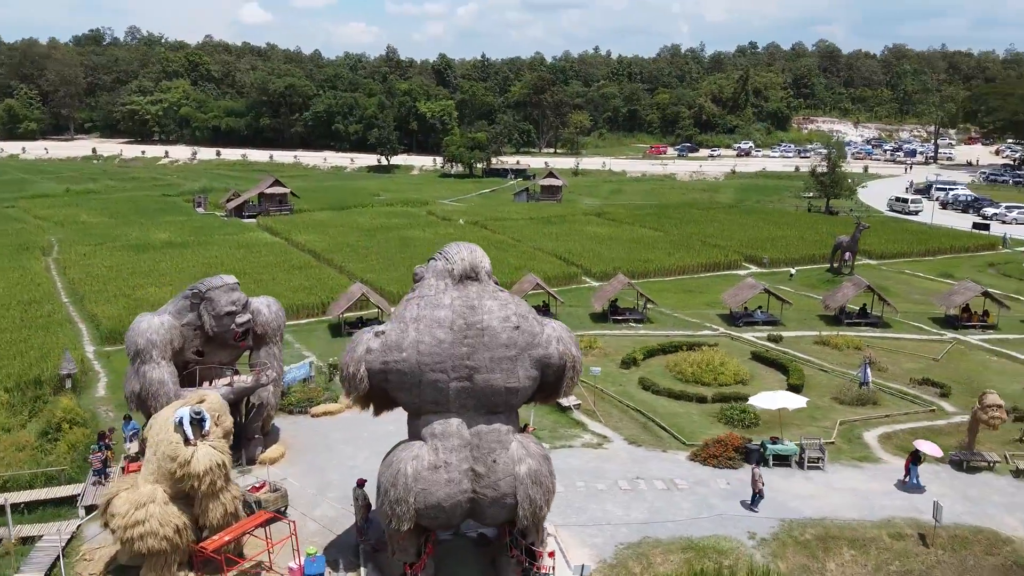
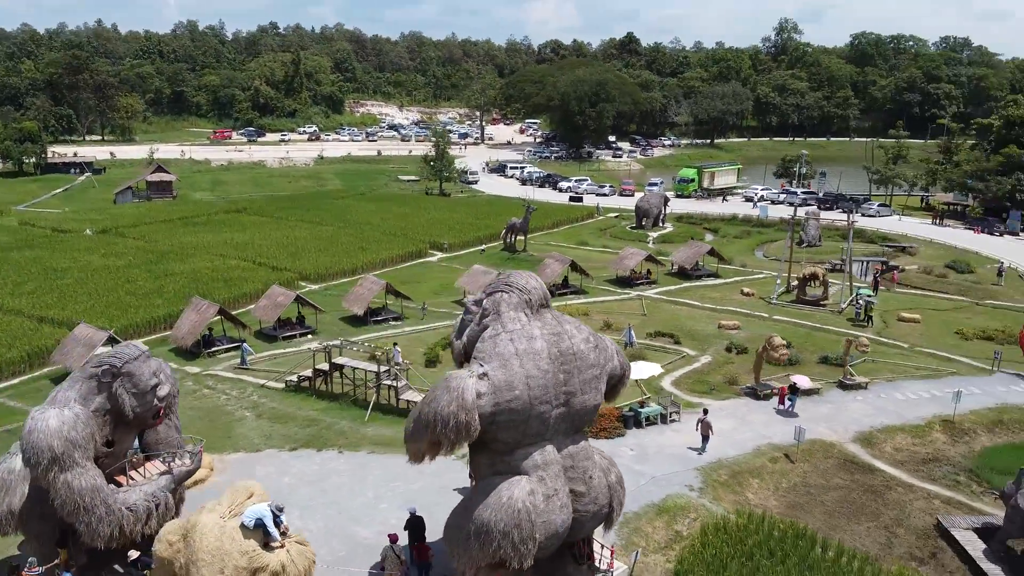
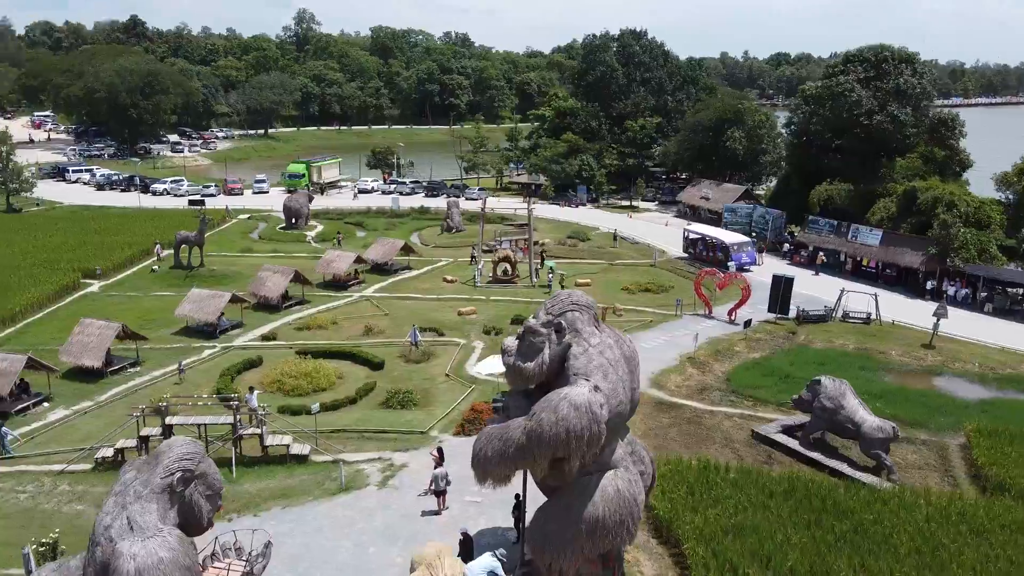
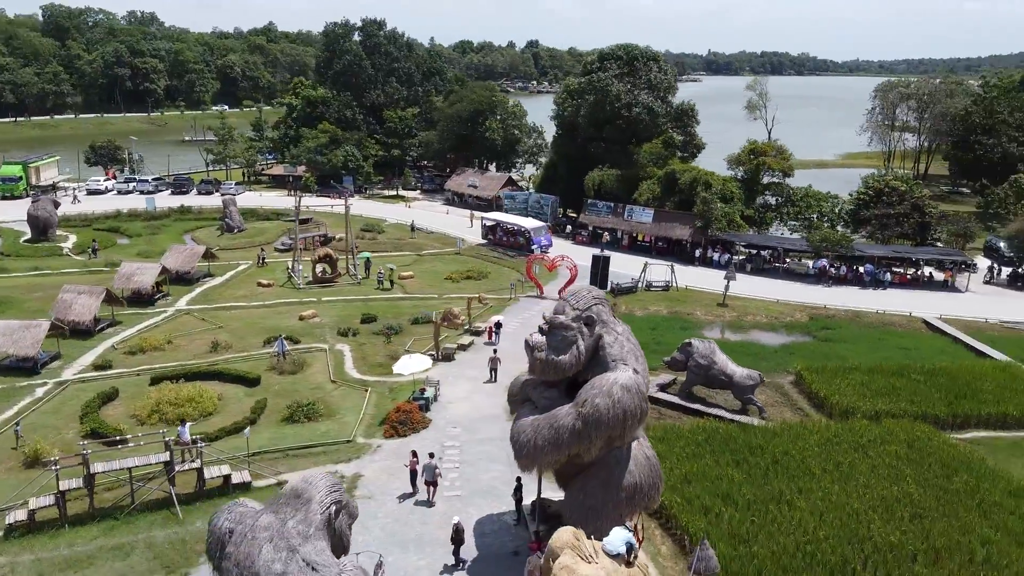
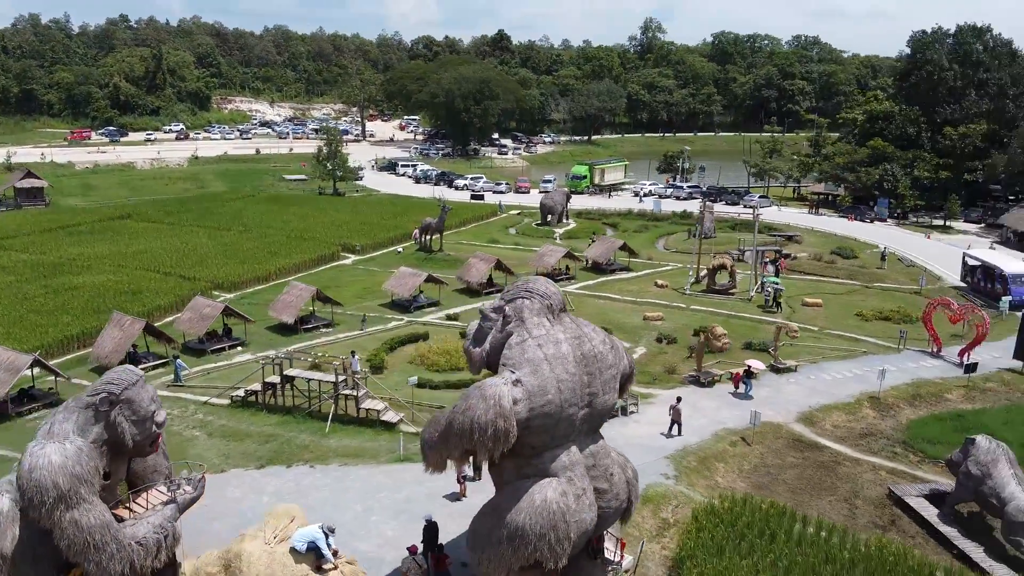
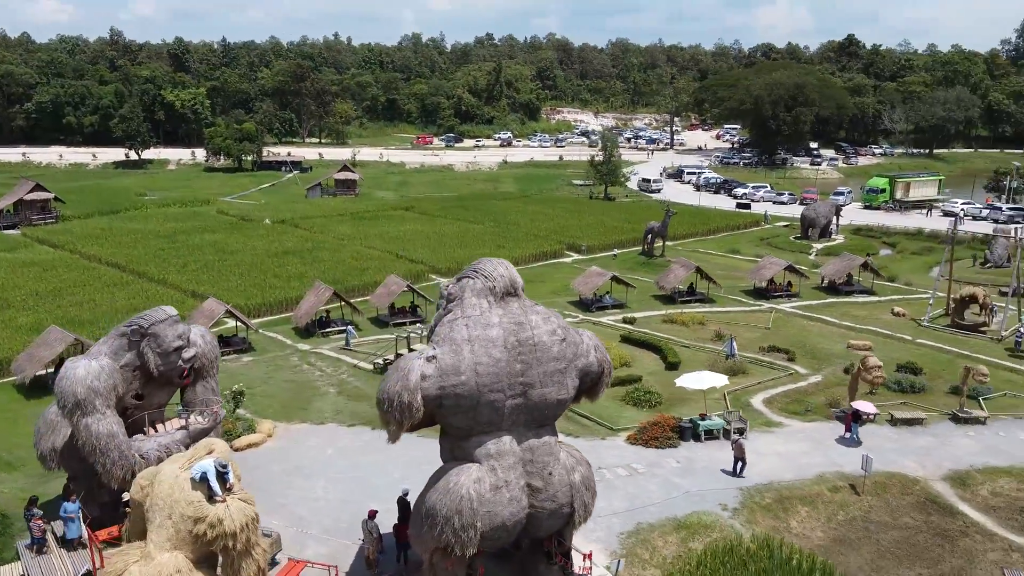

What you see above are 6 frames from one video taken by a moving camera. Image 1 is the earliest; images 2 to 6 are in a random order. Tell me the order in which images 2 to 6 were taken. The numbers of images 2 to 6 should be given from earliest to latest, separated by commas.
6, 2, 5, 3, 4
